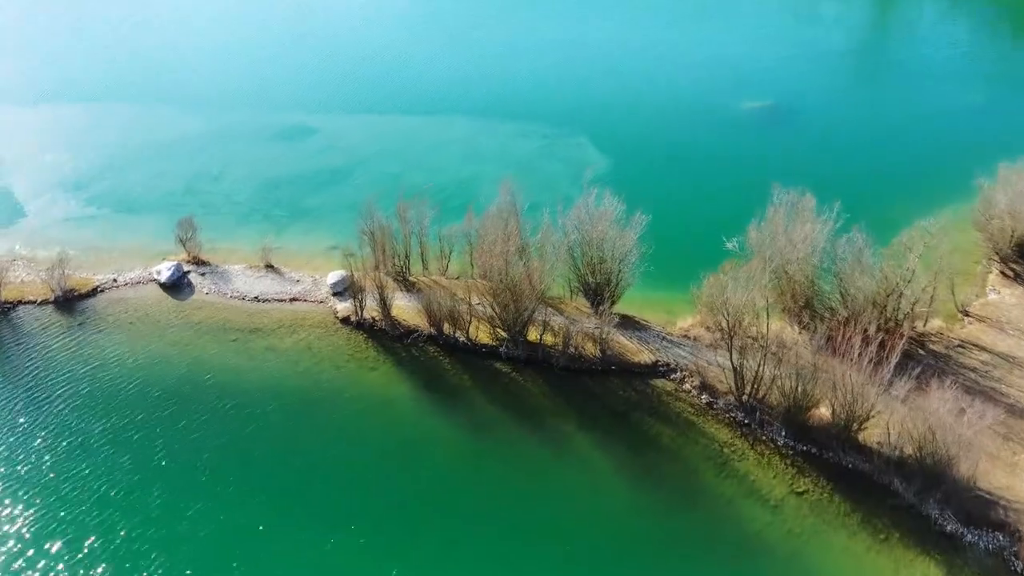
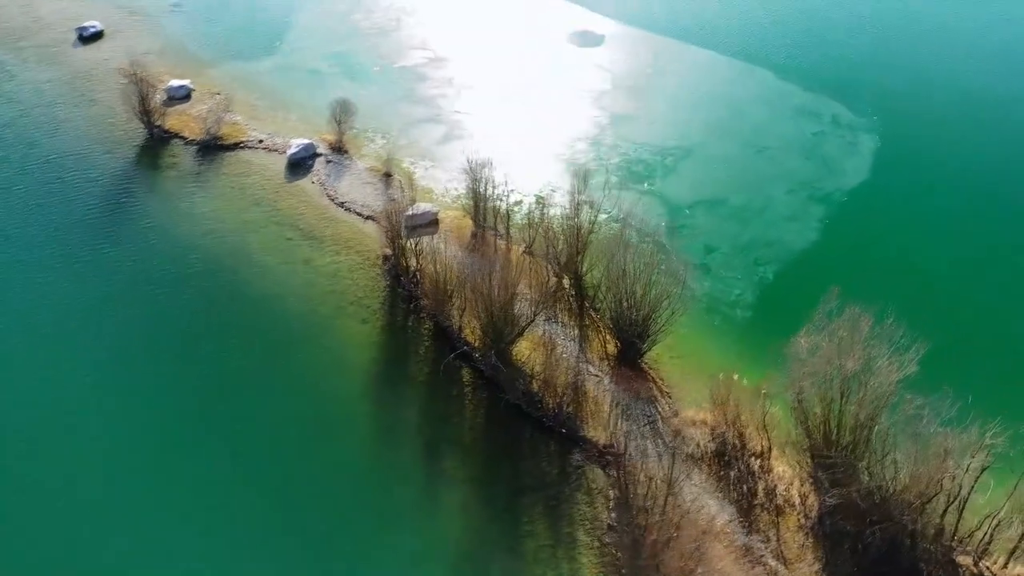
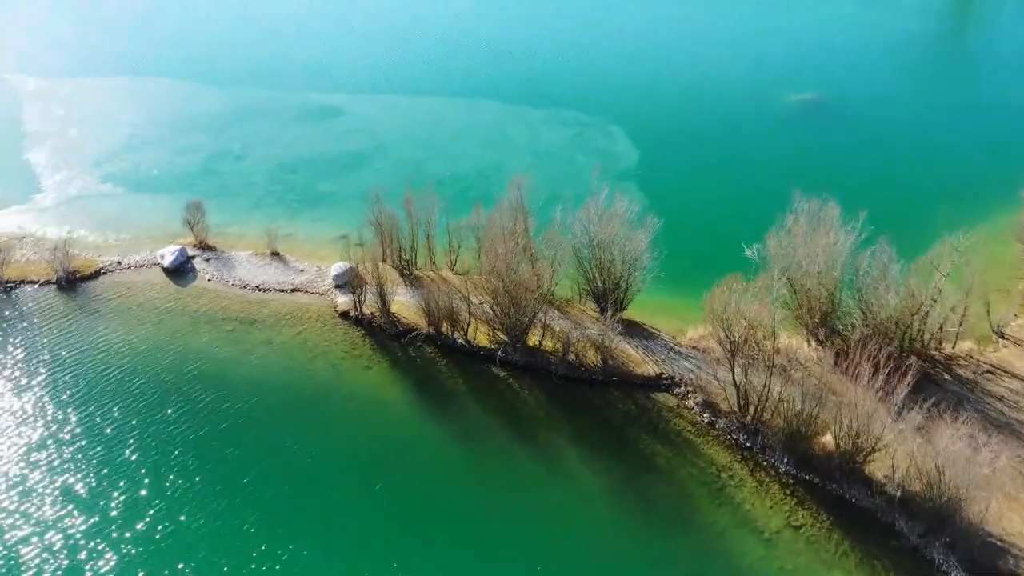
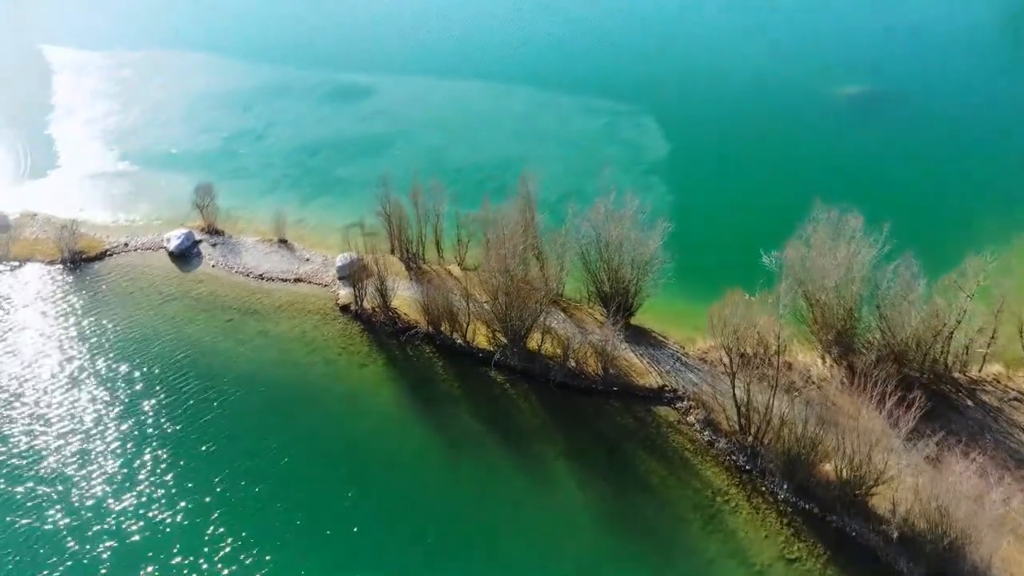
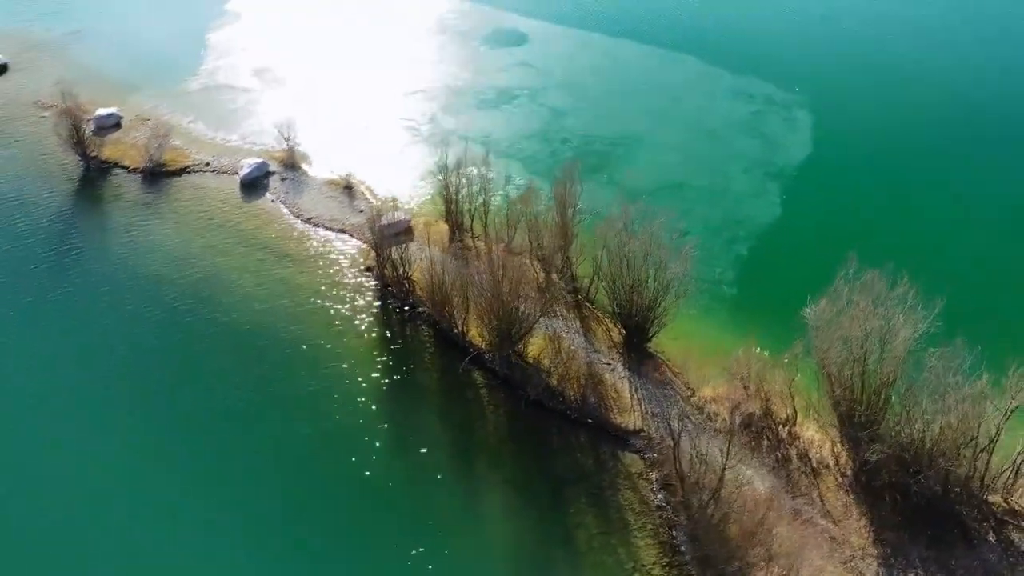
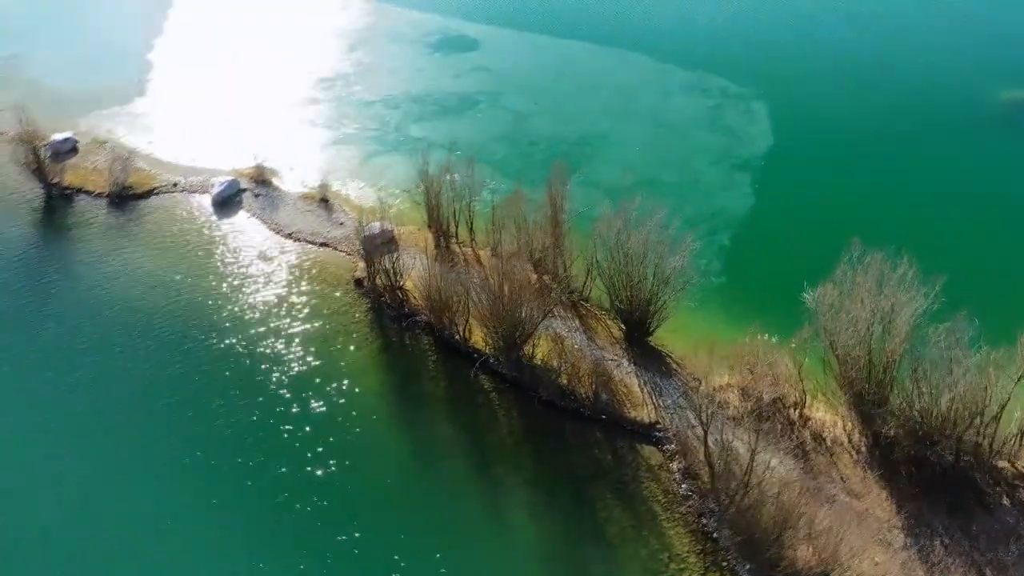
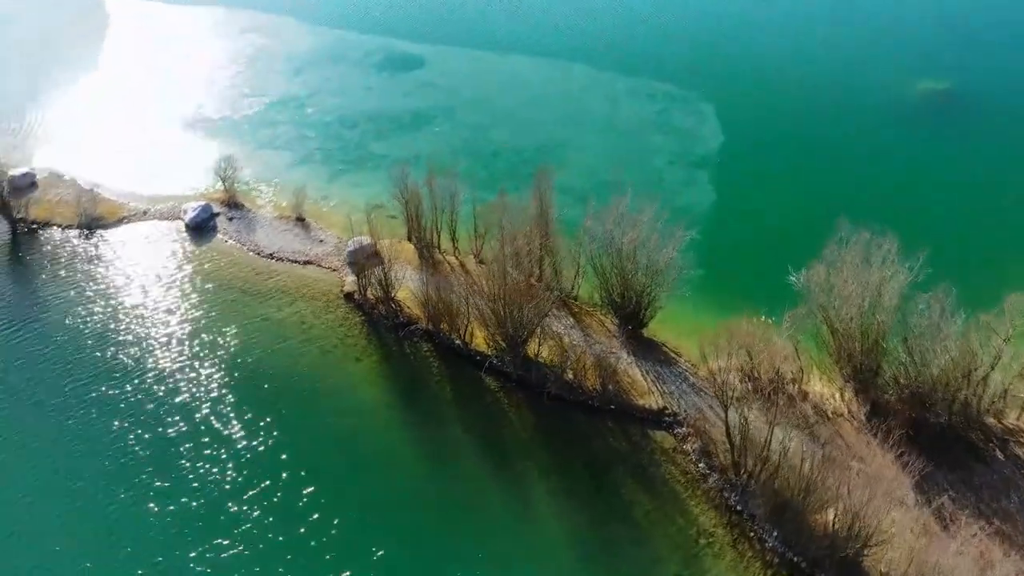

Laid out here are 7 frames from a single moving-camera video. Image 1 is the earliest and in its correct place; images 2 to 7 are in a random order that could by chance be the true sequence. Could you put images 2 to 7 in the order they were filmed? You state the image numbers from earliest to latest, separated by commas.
3, 4, 7, 6, 5, 2
